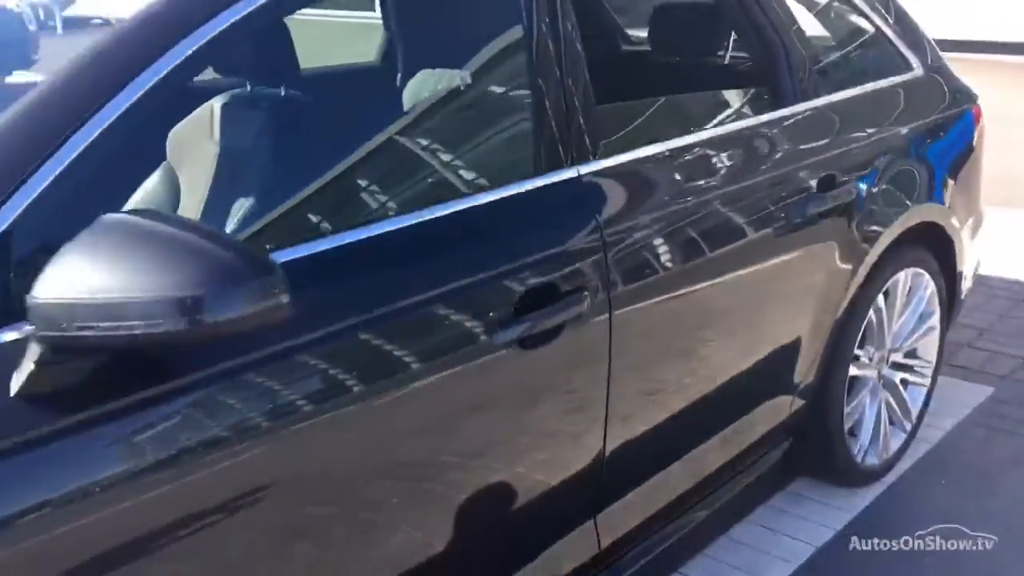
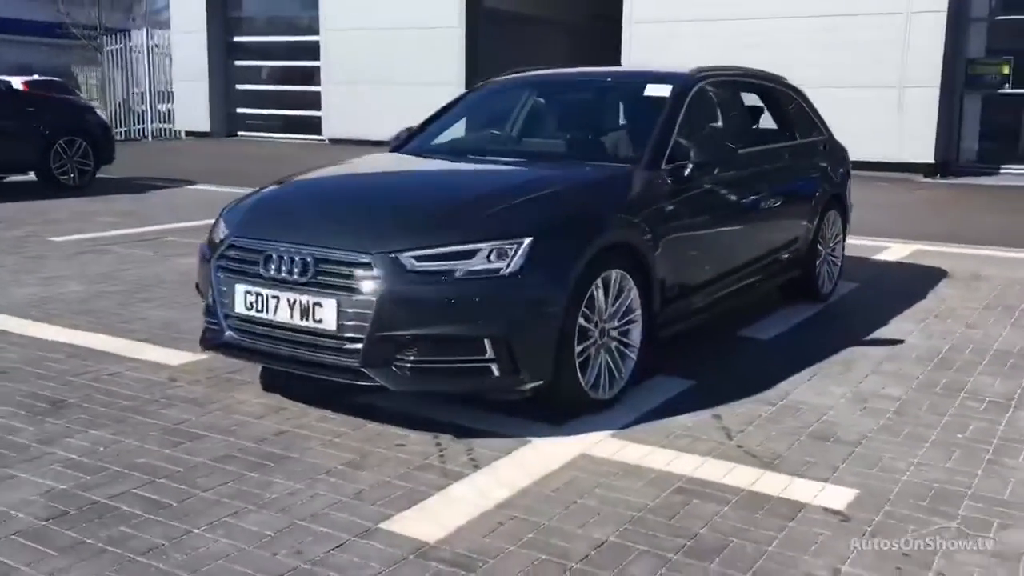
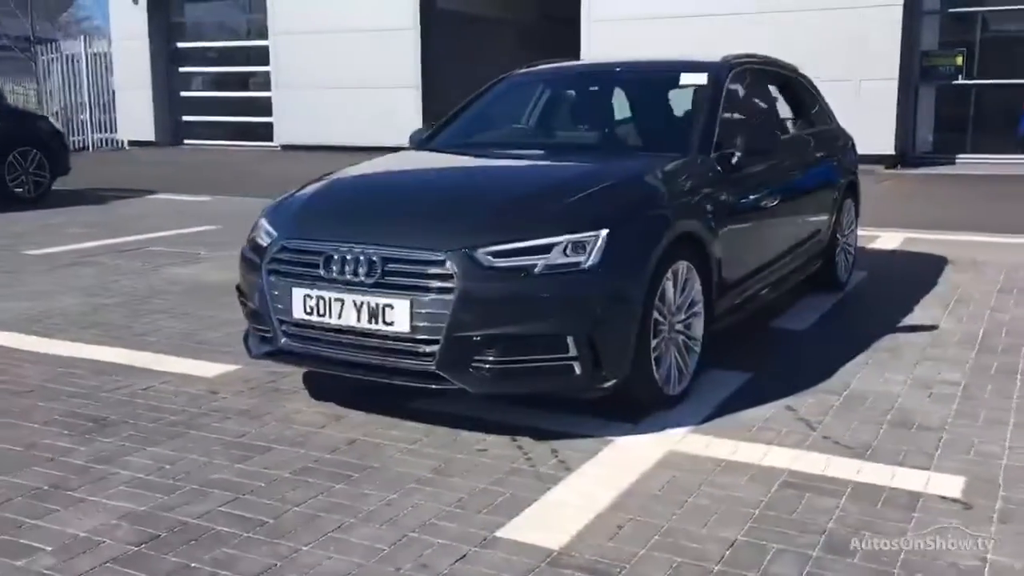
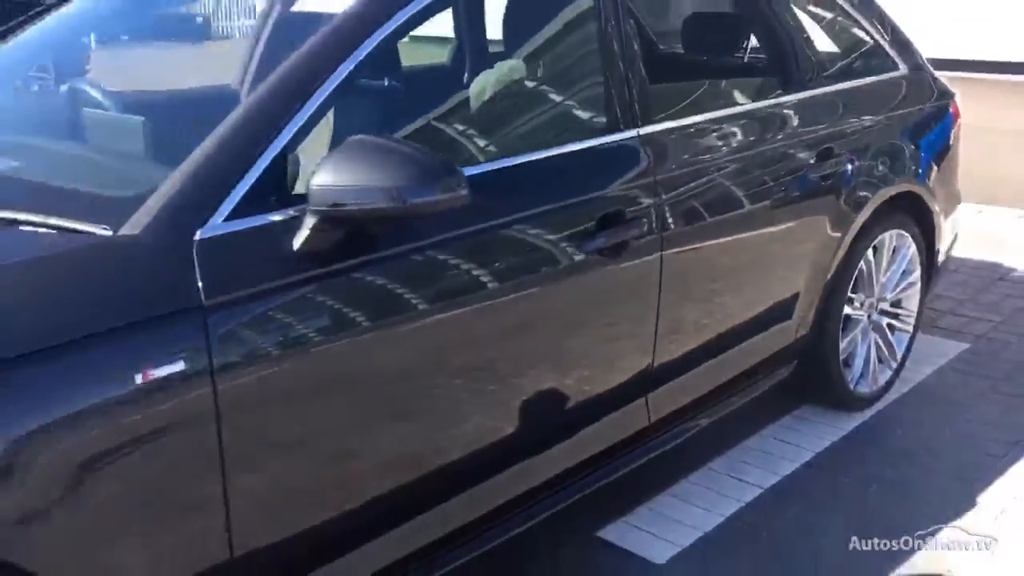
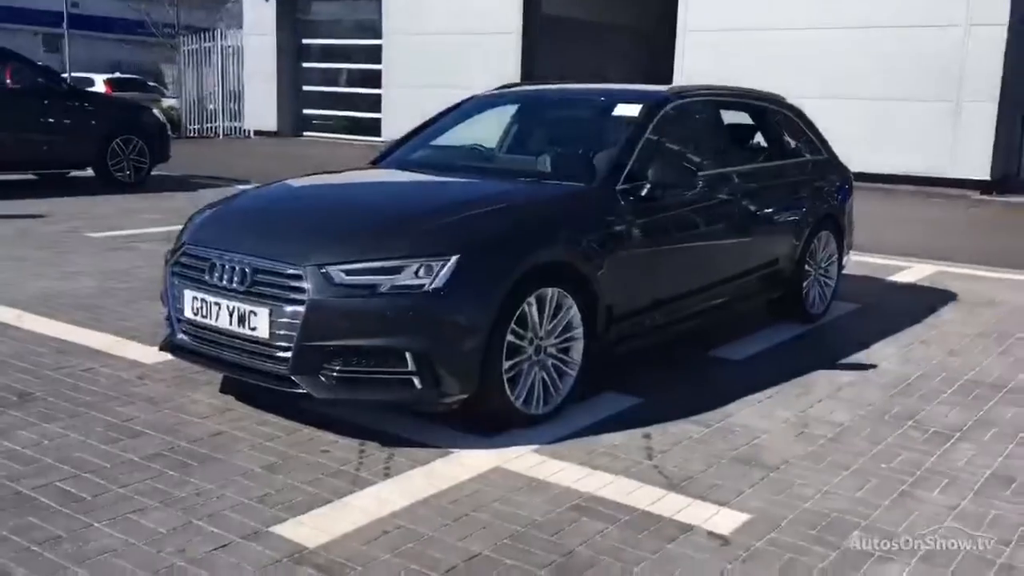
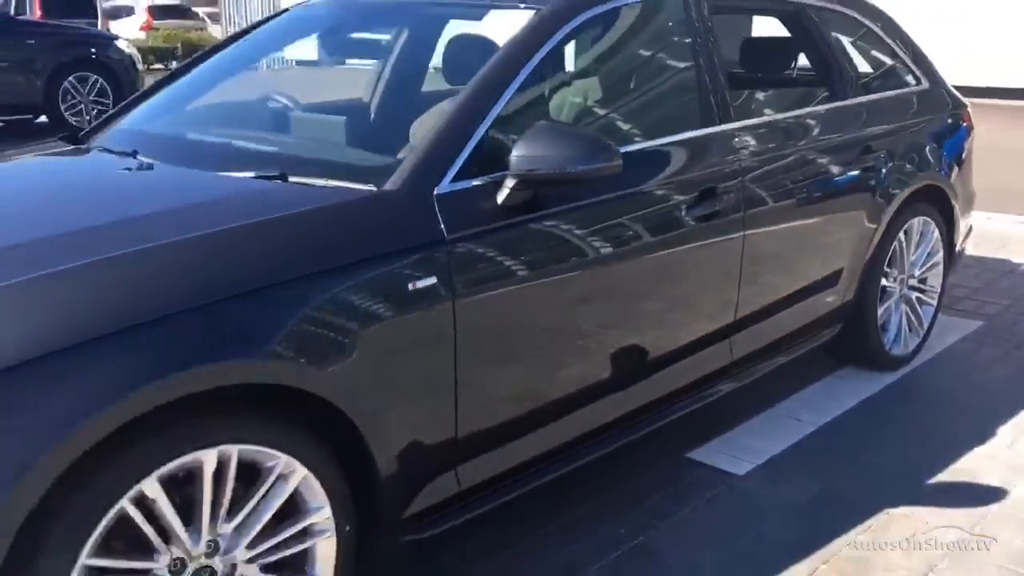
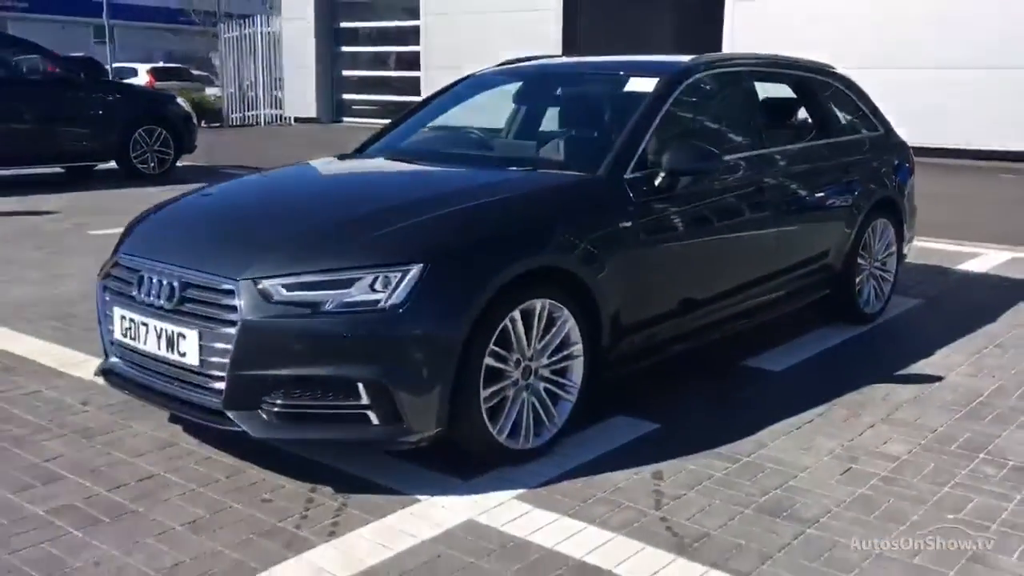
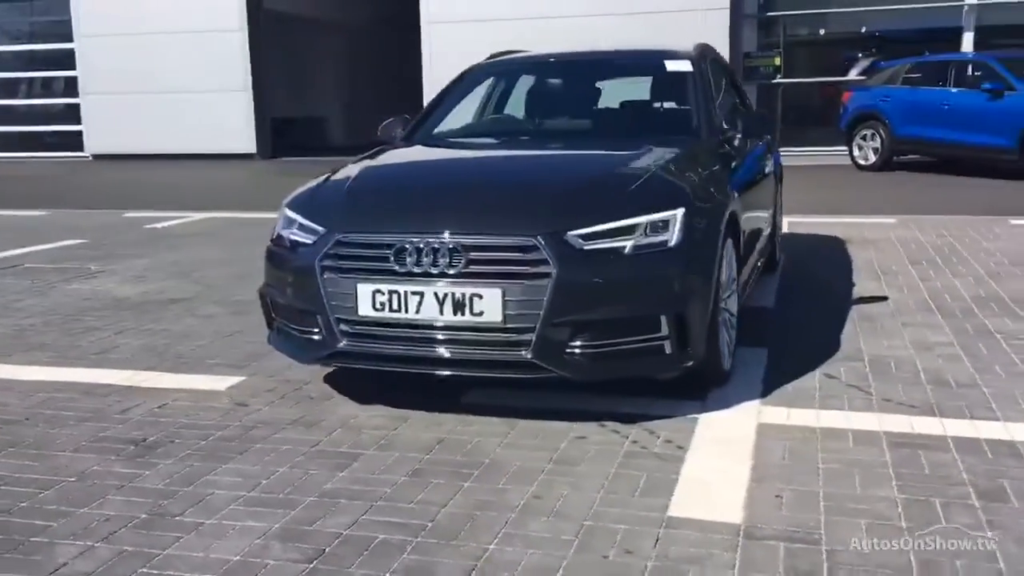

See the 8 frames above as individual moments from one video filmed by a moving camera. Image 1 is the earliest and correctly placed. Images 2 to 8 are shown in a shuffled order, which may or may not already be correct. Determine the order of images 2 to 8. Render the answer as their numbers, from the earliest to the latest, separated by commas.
4, 6, 7, 5, 2, 3, 8
